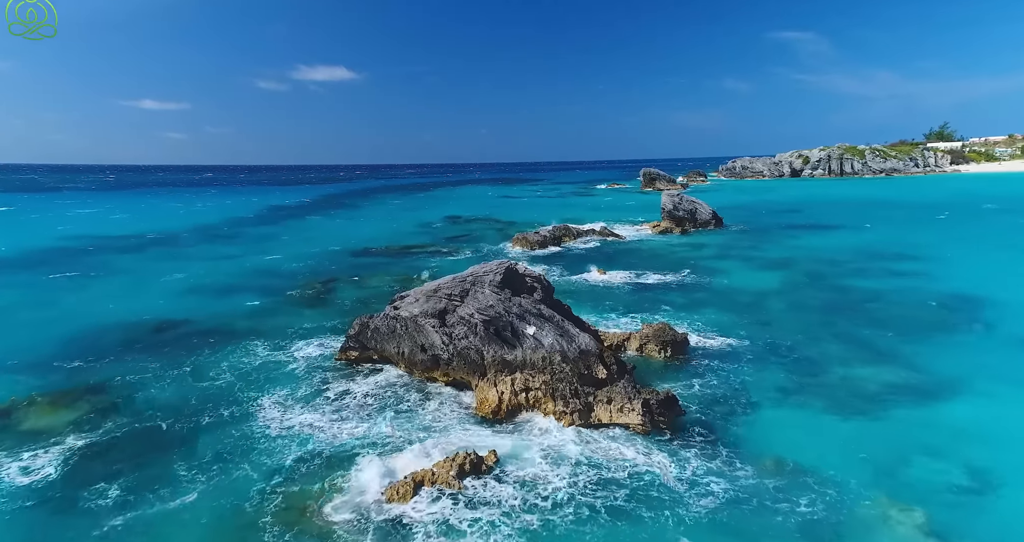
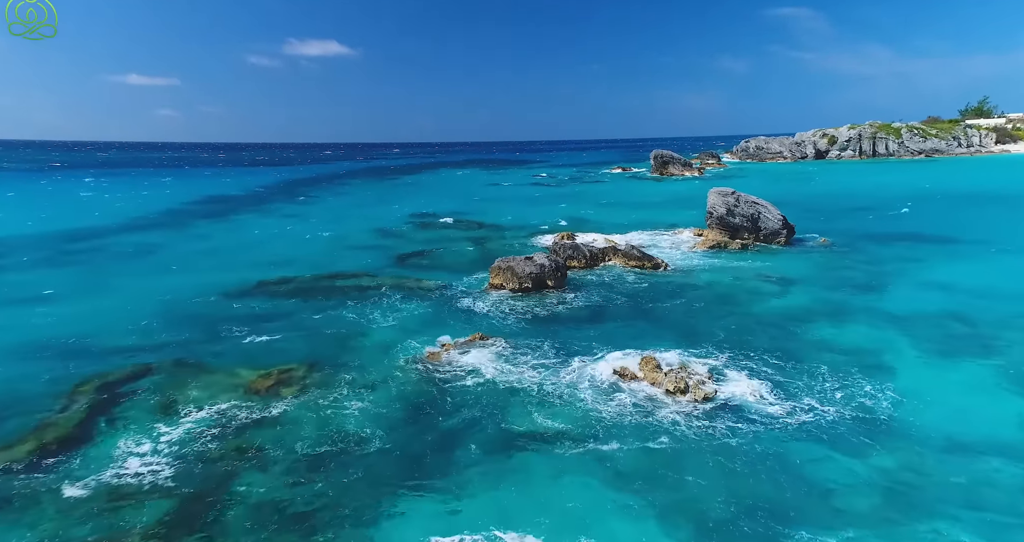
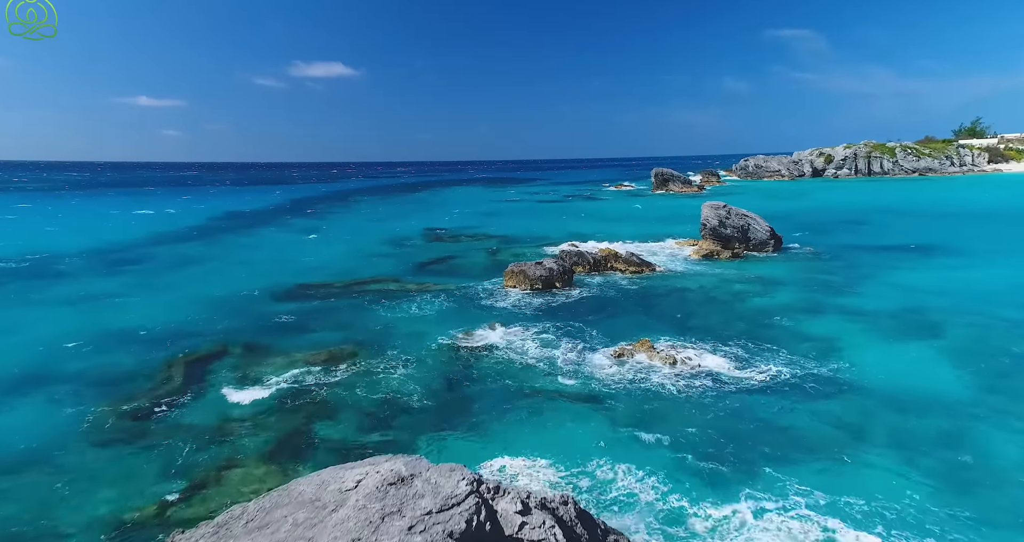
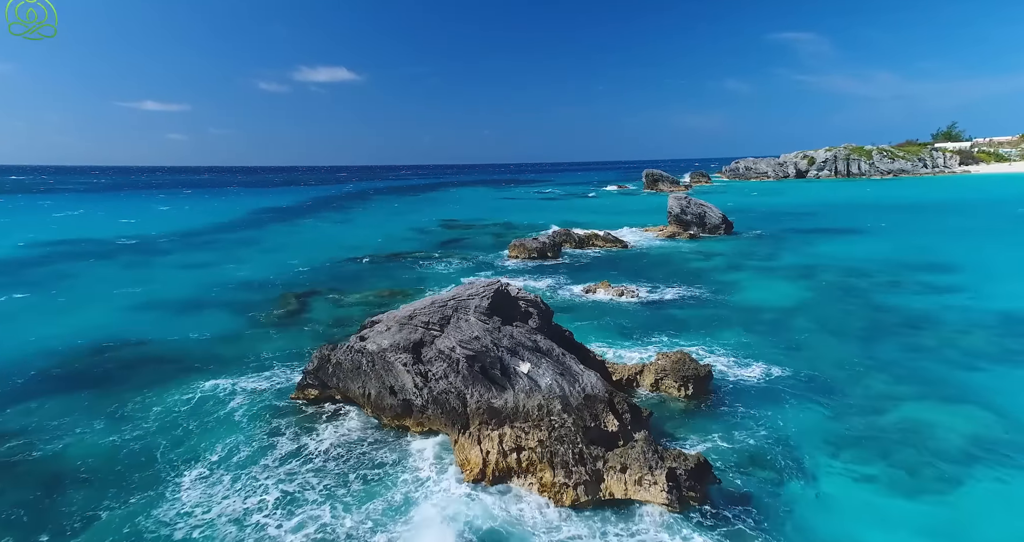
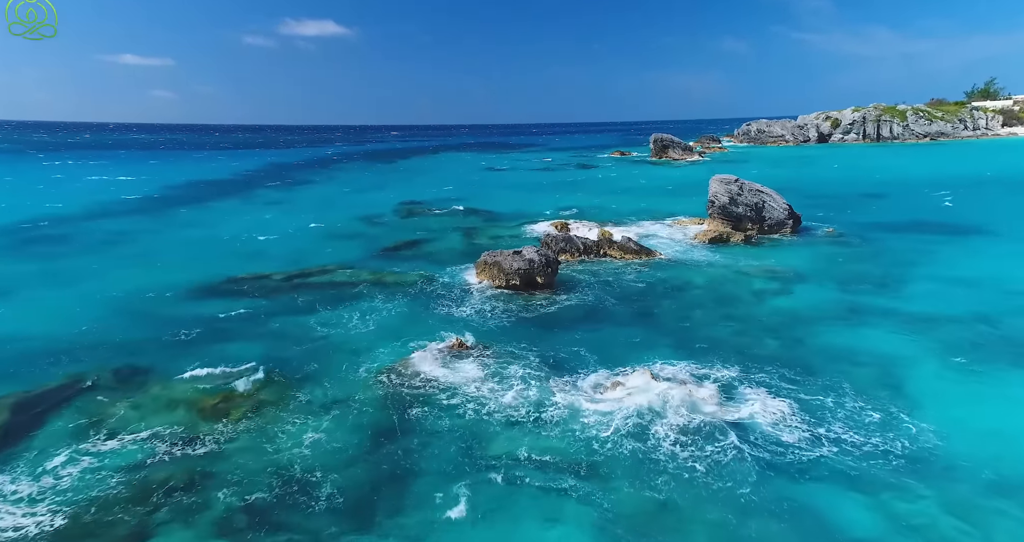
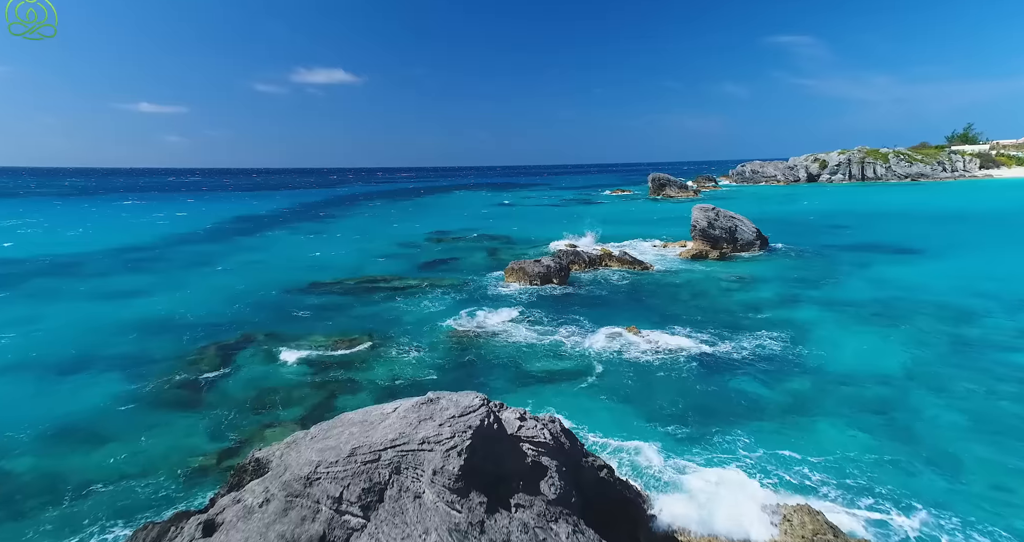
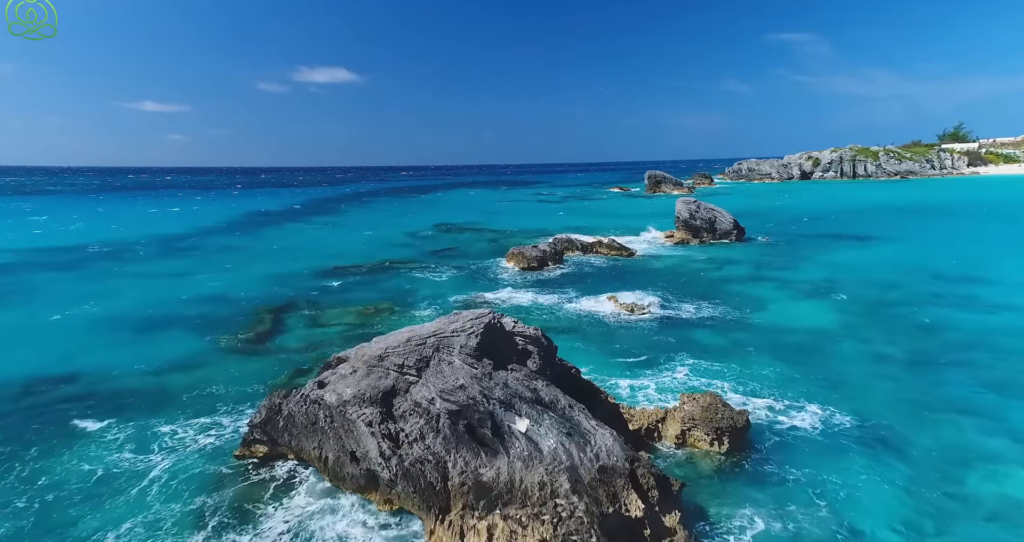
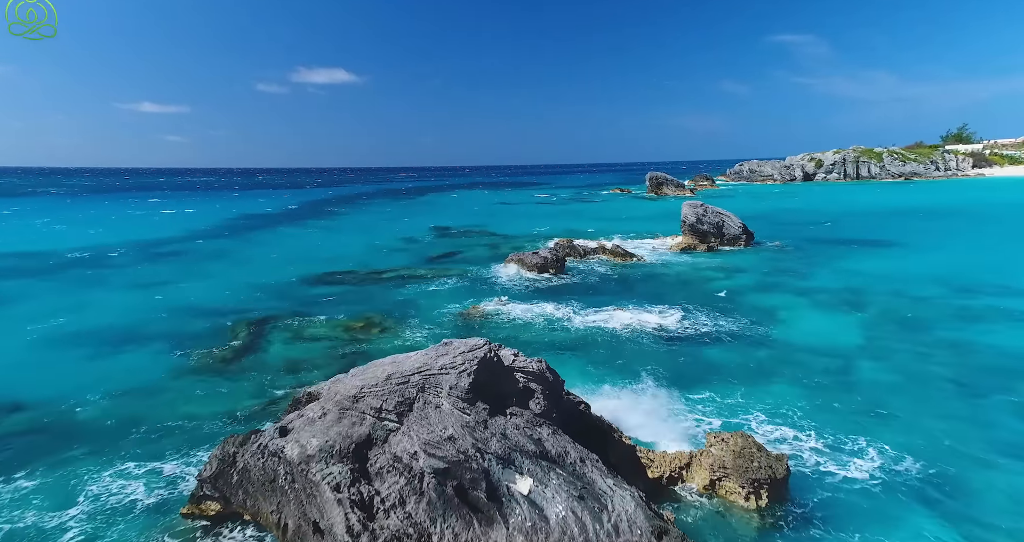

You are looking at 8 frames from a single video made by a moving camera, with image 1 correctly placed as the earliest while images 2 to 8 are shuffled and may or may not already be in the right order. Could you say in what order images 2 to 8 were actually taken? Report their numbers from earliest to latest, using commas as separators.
4, 7, 8, 6, 3, 2, 5
